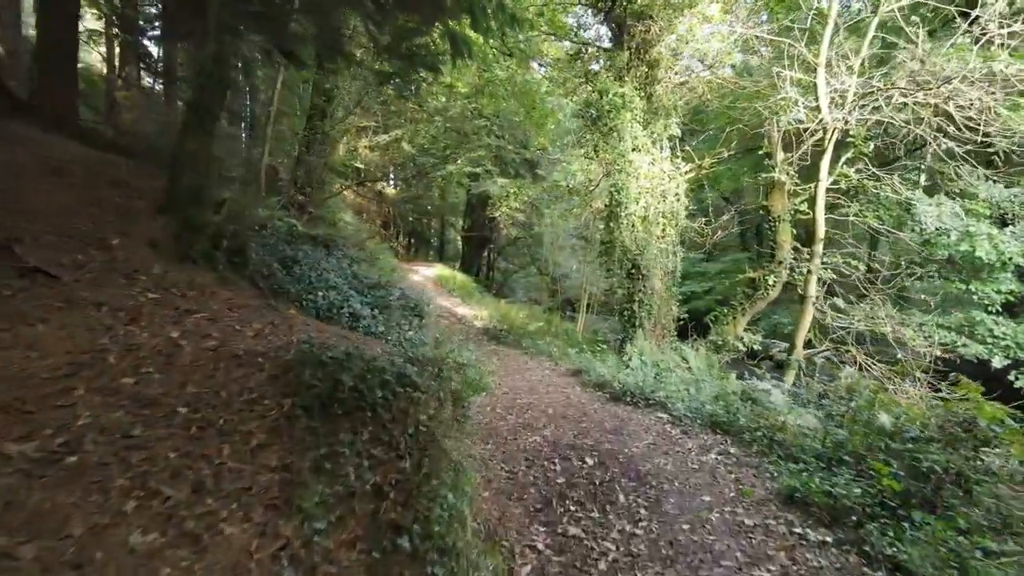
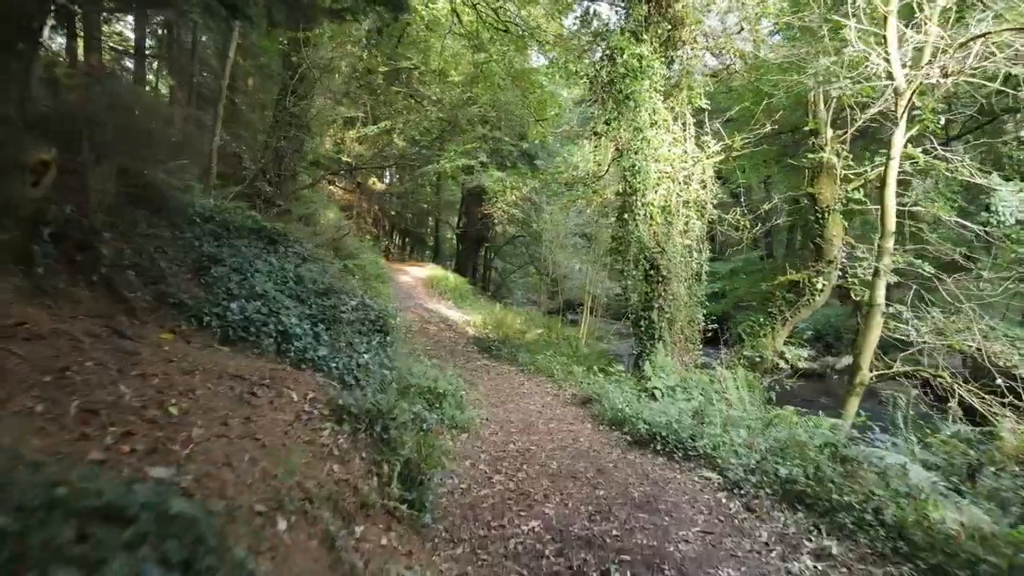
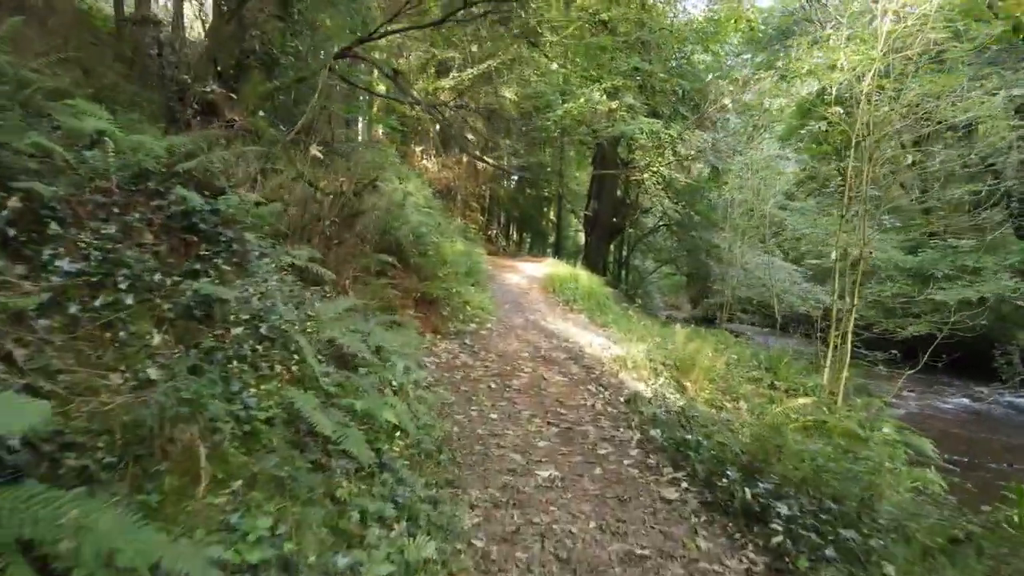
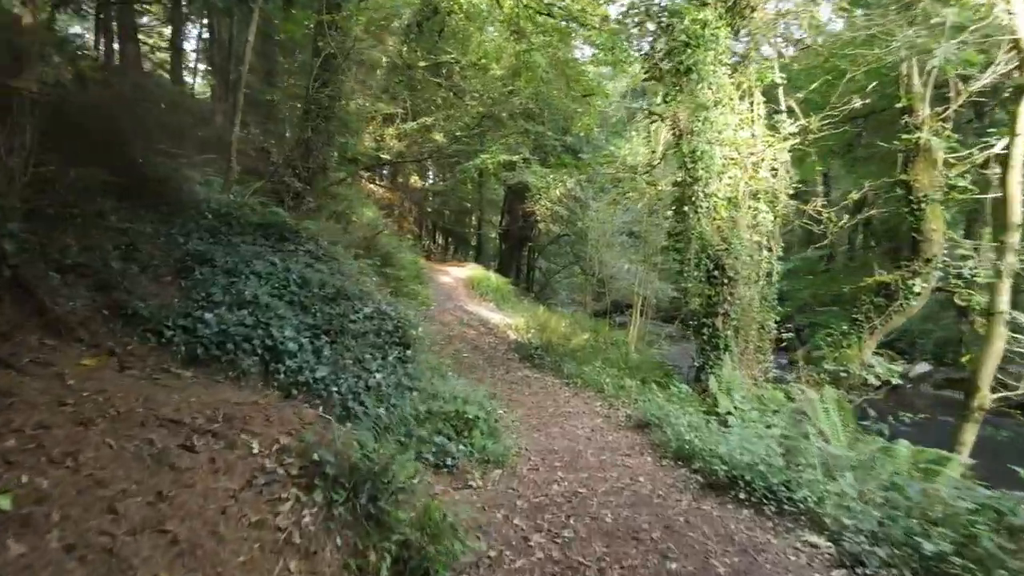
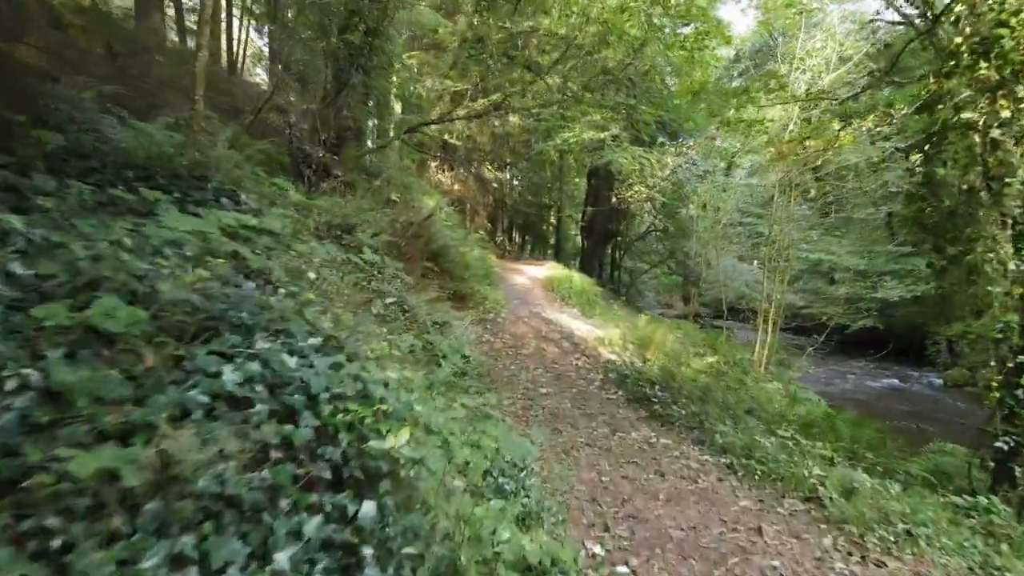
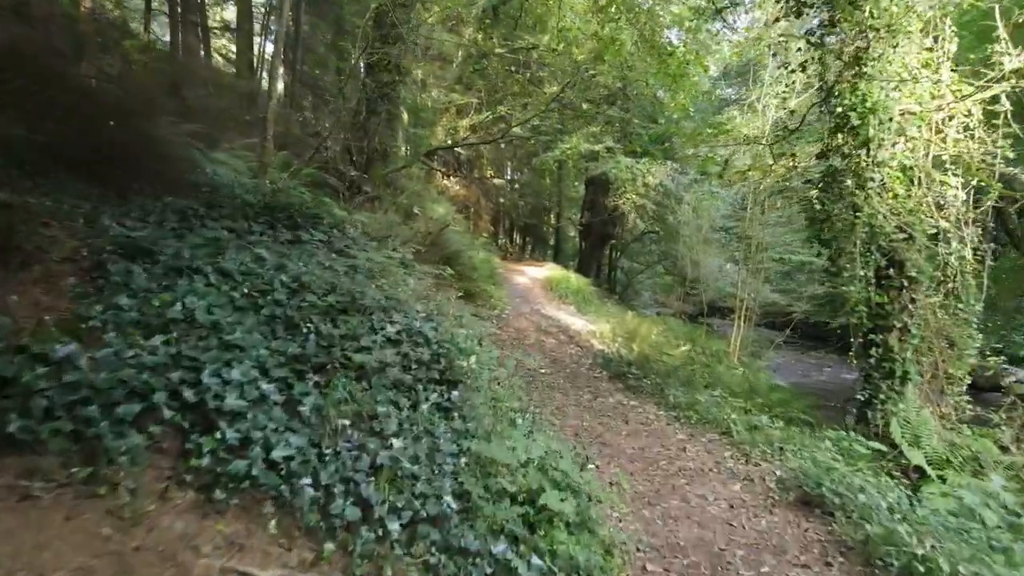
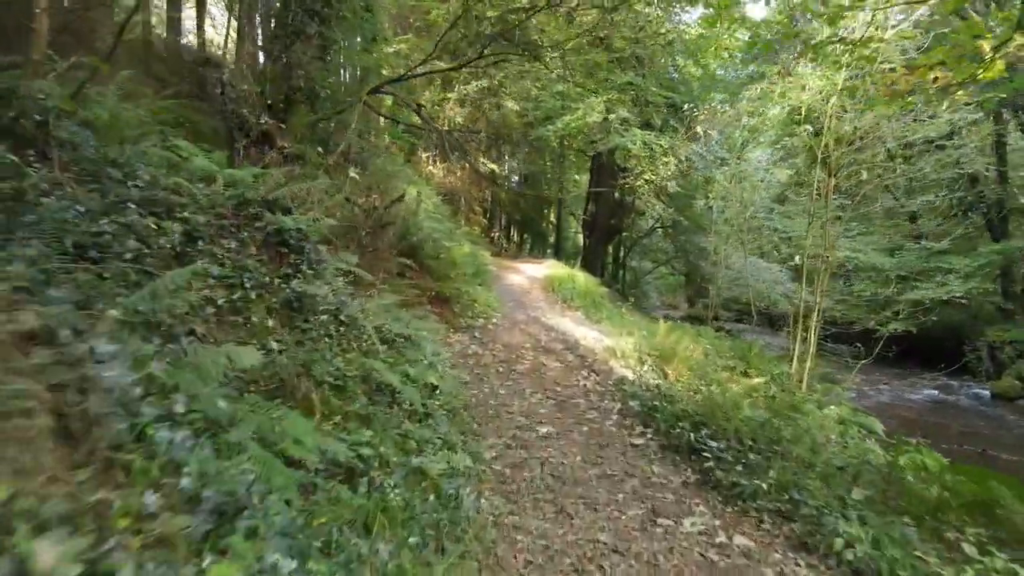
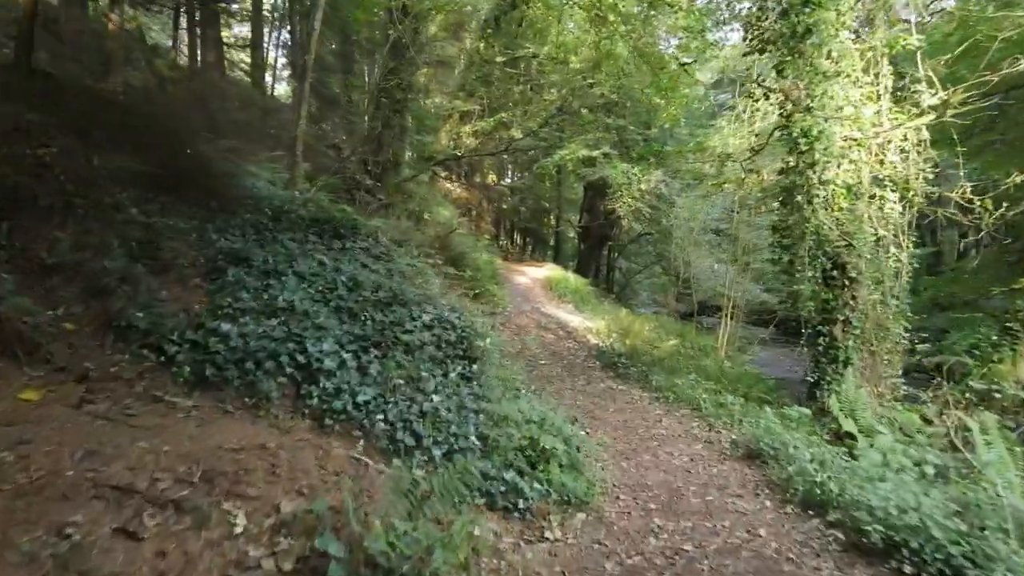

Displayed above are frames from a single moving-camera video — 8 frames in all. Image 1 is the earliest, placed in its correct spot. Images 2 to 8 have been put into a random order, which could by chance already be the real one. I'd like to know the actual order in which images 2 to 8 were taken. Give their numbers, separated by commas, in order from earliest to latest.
2, 4, 8, 6, 5, 7, 3
